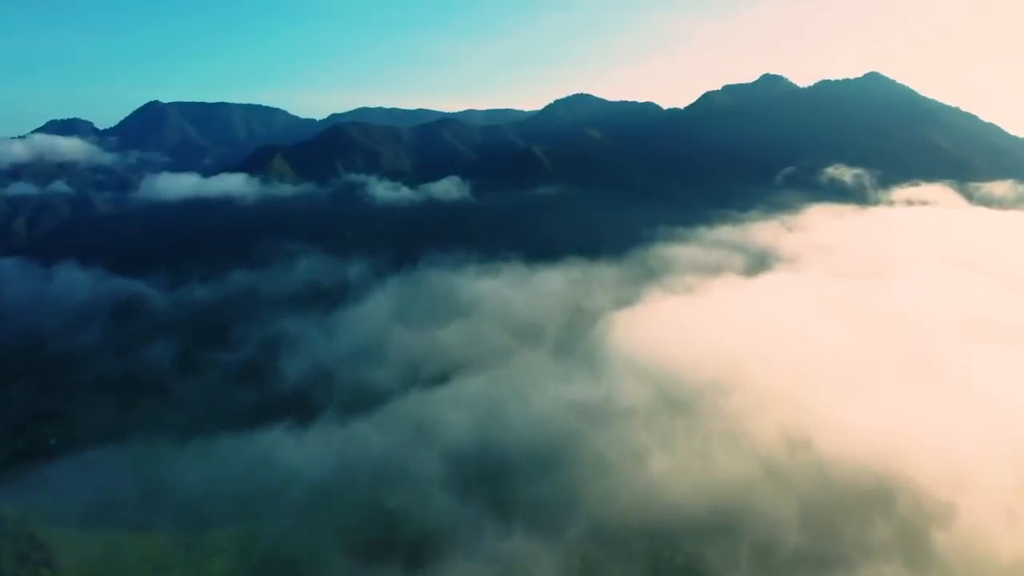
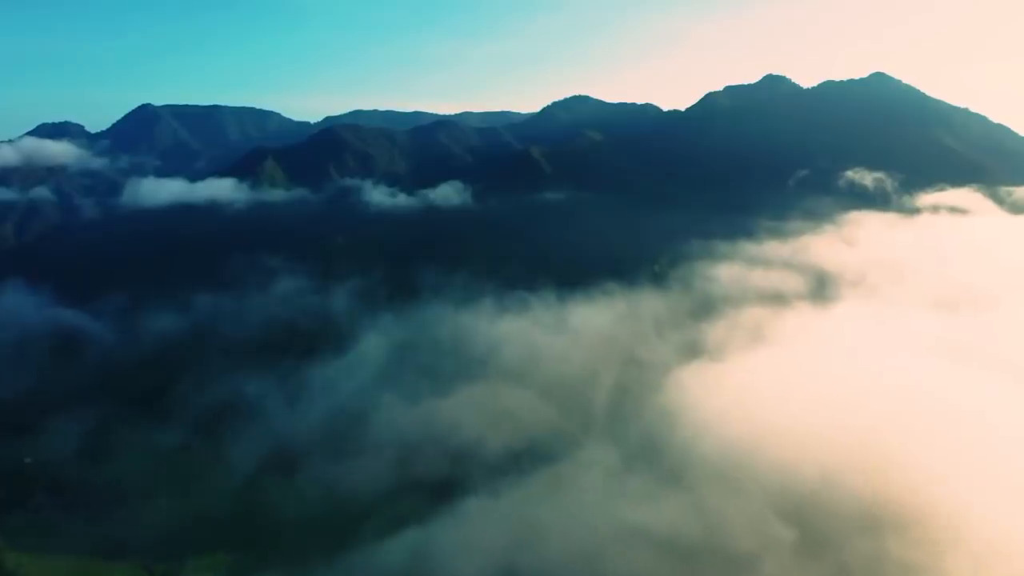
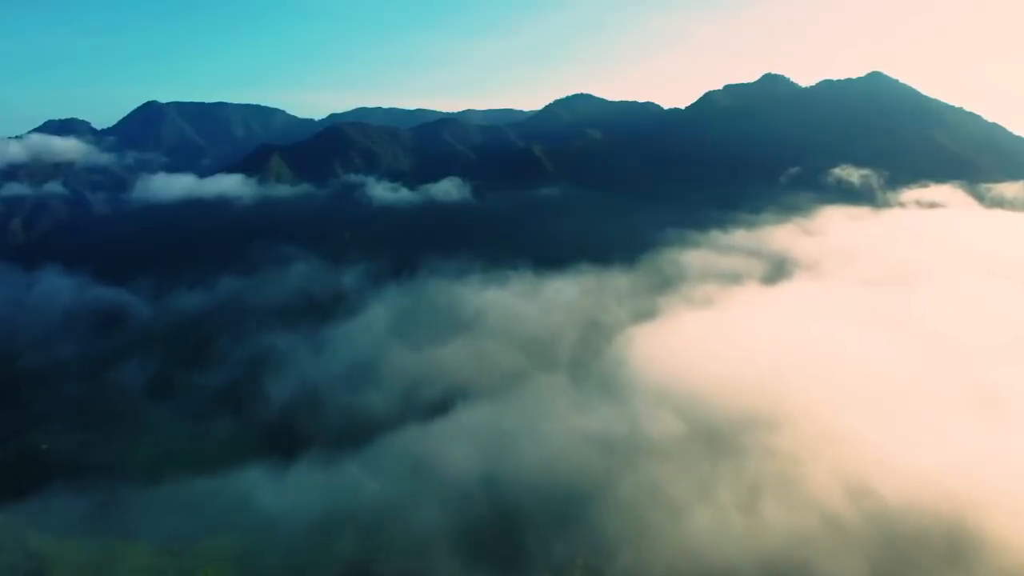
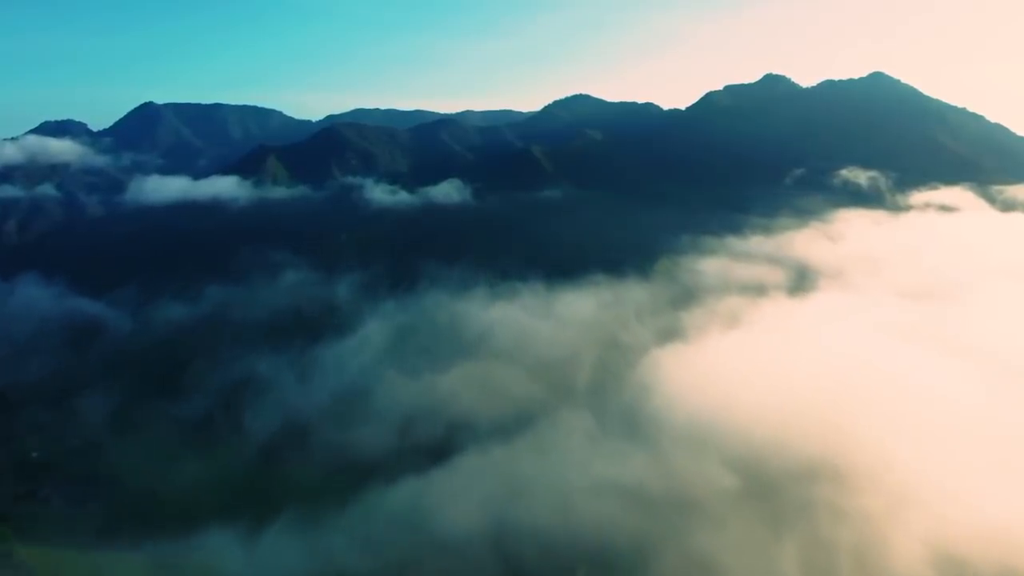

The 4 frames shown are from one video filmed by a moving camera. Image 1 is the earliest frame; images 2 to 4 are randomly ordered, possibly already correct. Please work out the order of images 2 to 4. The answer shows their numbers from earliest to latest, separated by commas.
3, 4, 2
